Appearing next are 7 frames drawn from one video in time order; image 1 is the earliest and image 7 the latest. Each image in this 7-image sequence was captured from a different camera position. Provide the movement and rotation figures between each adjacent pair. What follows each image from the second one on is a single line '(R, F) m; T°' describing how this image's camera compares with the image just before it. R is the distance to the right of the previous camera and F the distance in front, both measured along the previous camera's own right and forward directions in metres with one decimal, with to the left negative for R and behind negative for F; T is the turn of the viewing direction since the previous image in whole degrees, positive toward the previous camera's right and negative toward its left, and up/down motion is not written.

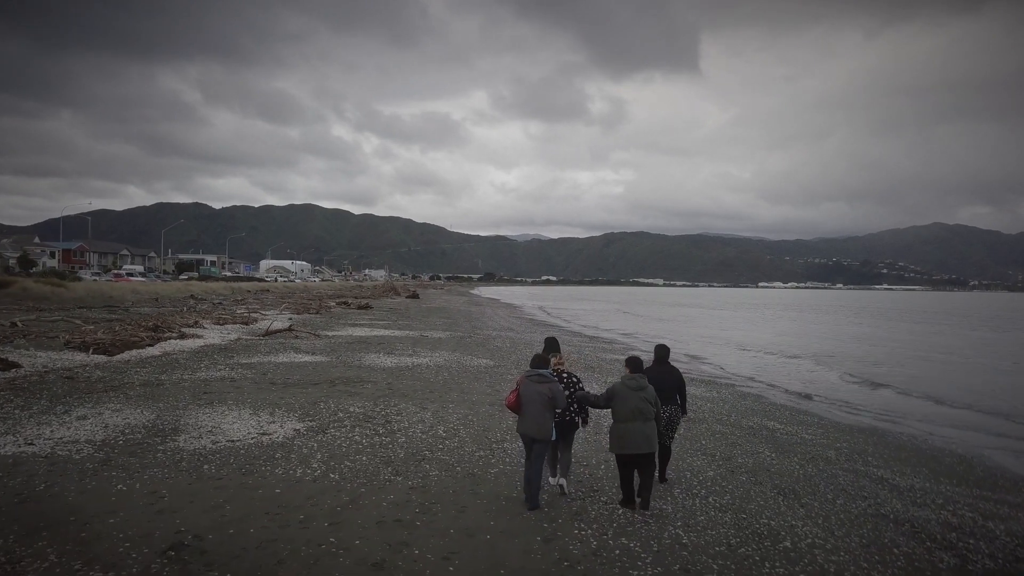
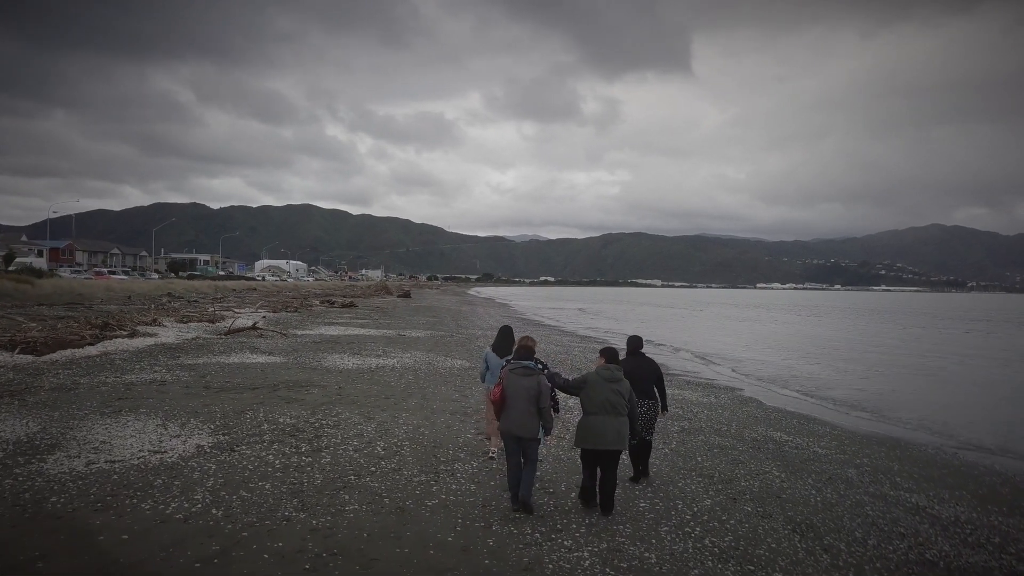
(+0.7, +1.8) m; 0°
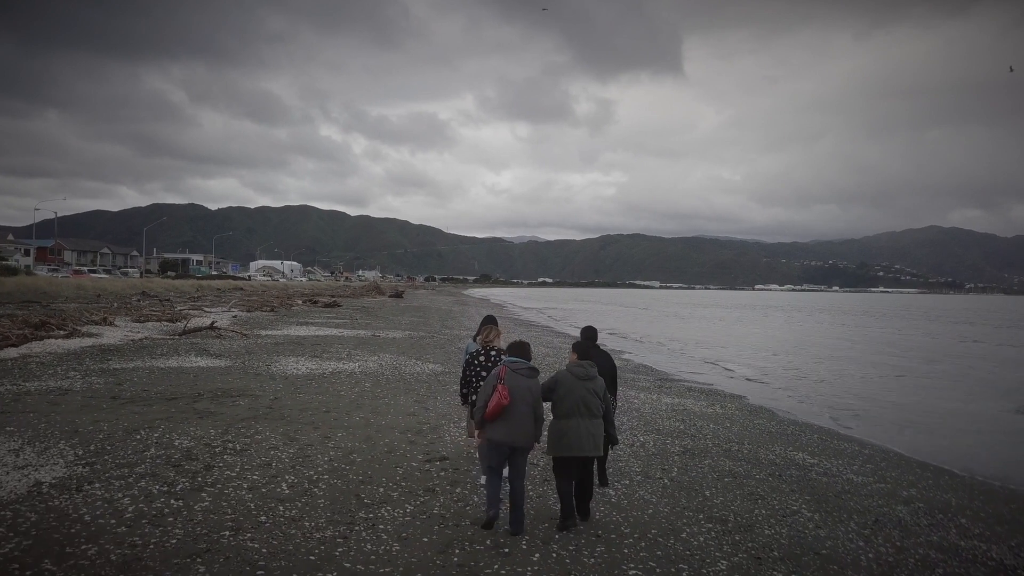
(+0.6, +2.1) m; 0°
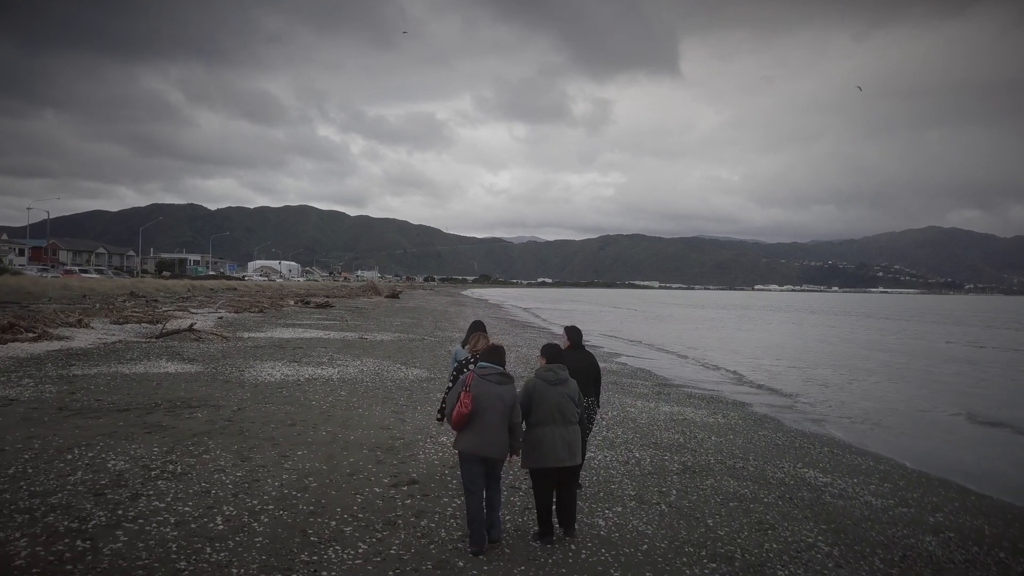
(+0.3, +0.9) m; 0°
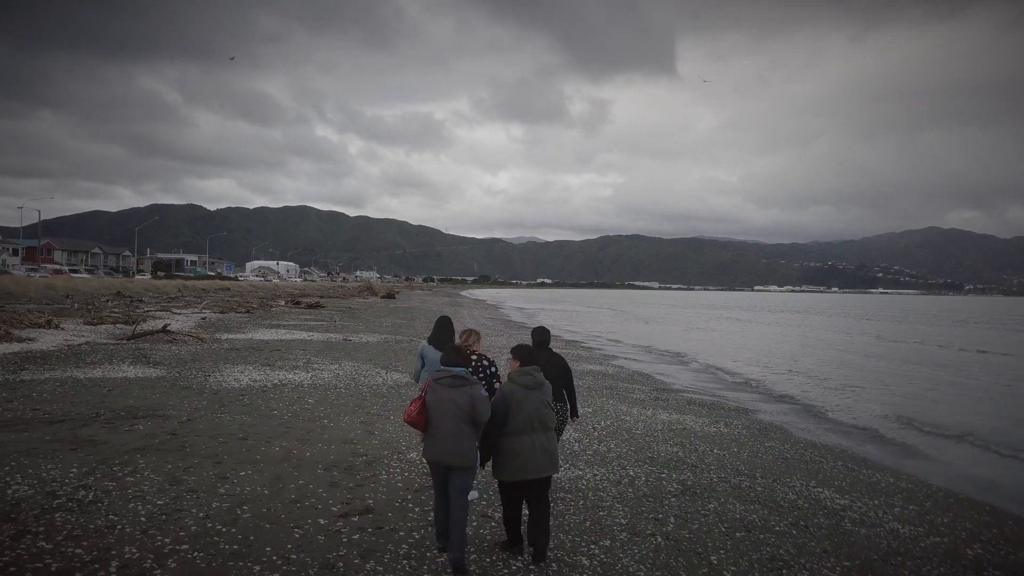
(+0.3, +1.0) m; 0°
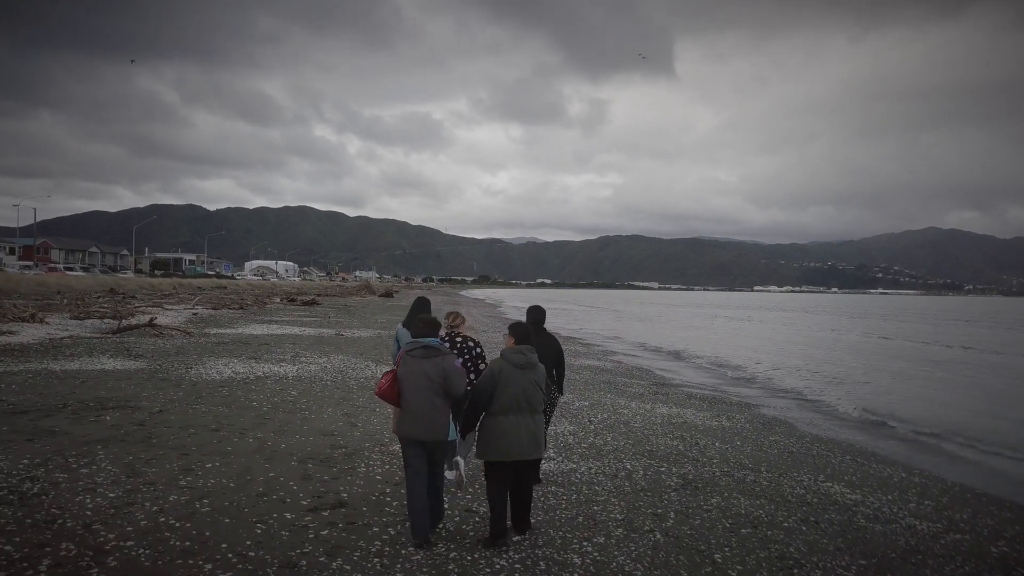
(+0.1, +0.5) m; 0°
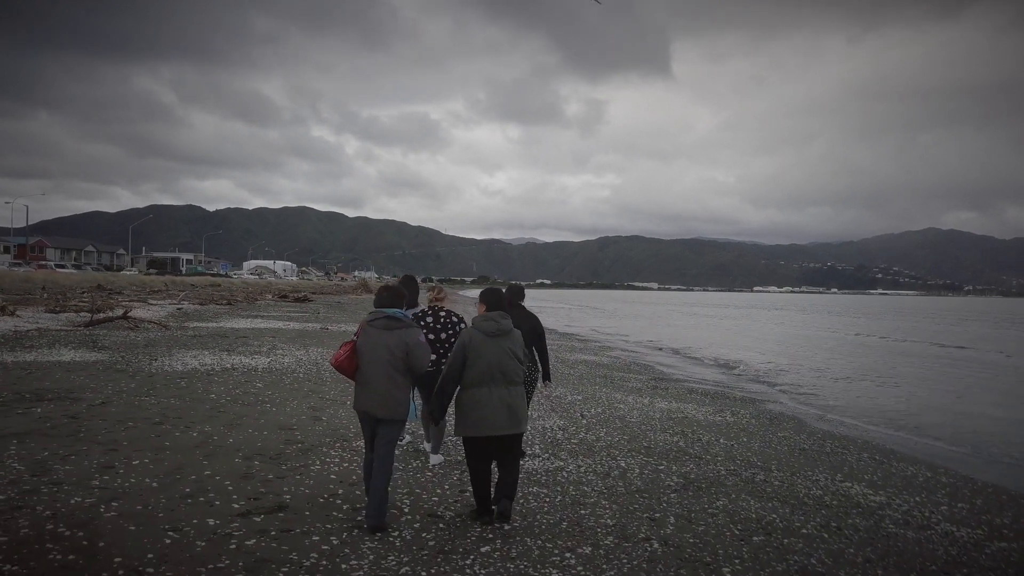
(+0.3, +0.9) m; 0°
